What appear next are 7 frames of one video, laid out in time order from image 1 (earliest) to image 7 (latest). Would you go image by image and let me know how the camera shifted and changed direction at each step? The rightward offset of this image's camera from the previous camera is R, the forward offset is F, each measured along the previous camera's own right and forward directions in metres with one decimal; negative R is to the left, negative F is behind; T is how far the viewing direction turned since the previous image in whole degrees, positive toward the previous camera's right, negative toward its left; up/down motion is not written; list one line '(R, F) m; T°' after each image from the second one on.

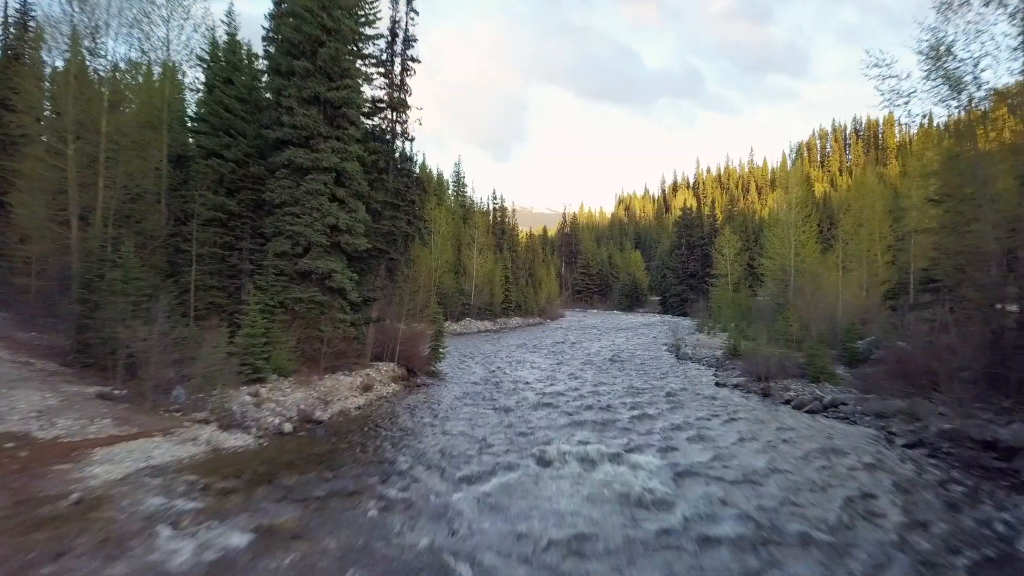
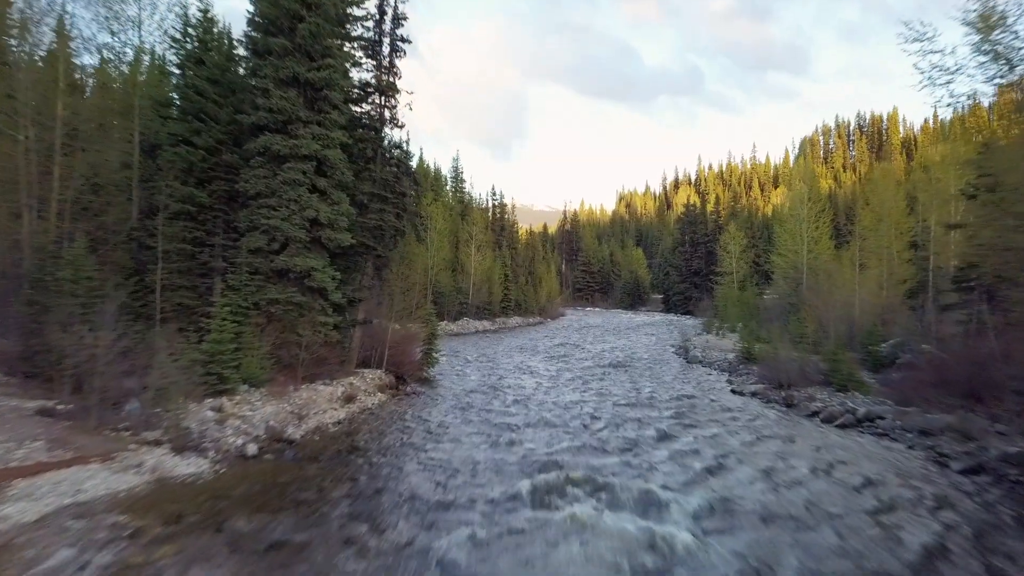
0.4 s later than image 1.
(0.0, +1.4) m; 0°
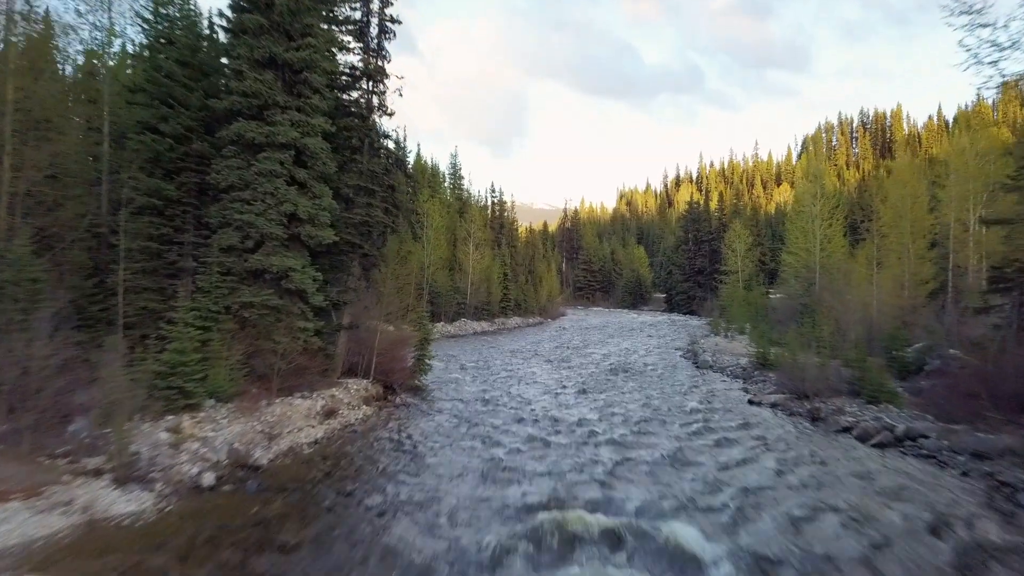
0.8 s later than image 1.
(0.0, +1.2) m; 0°
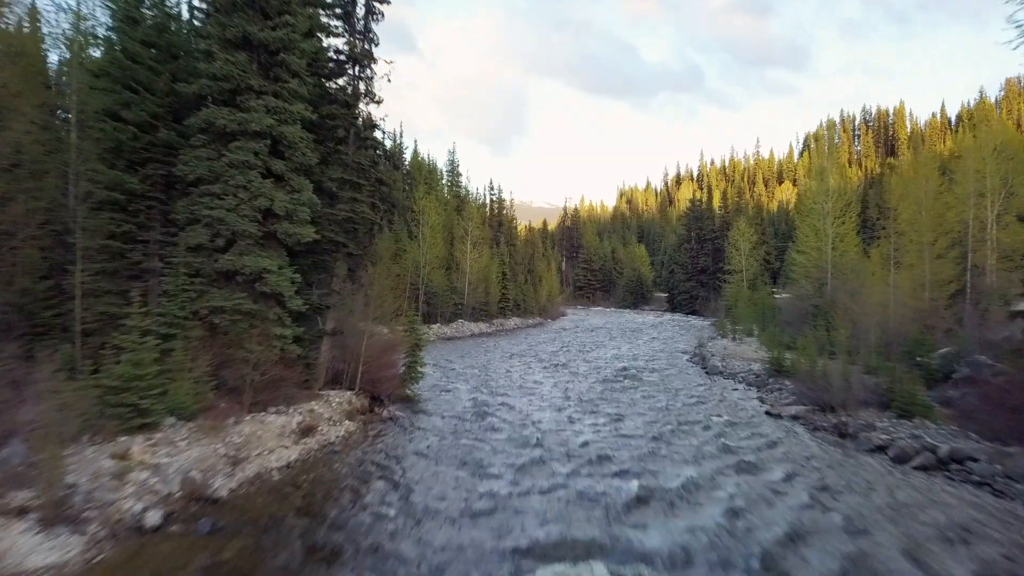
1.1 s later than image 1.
(0.0, +1.1) m; 0°
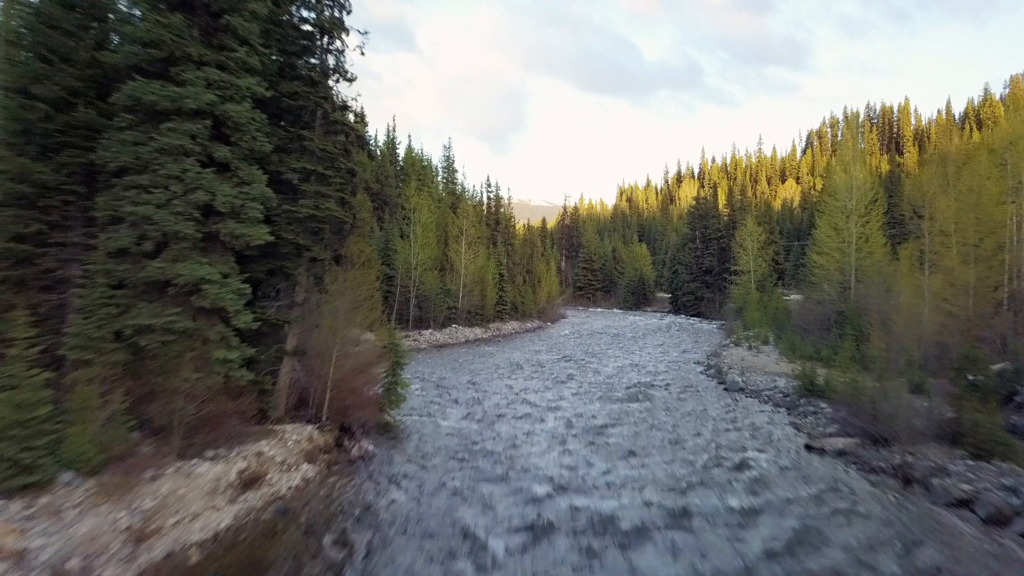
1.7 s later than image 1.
(0.0, +2.0) m; 0°
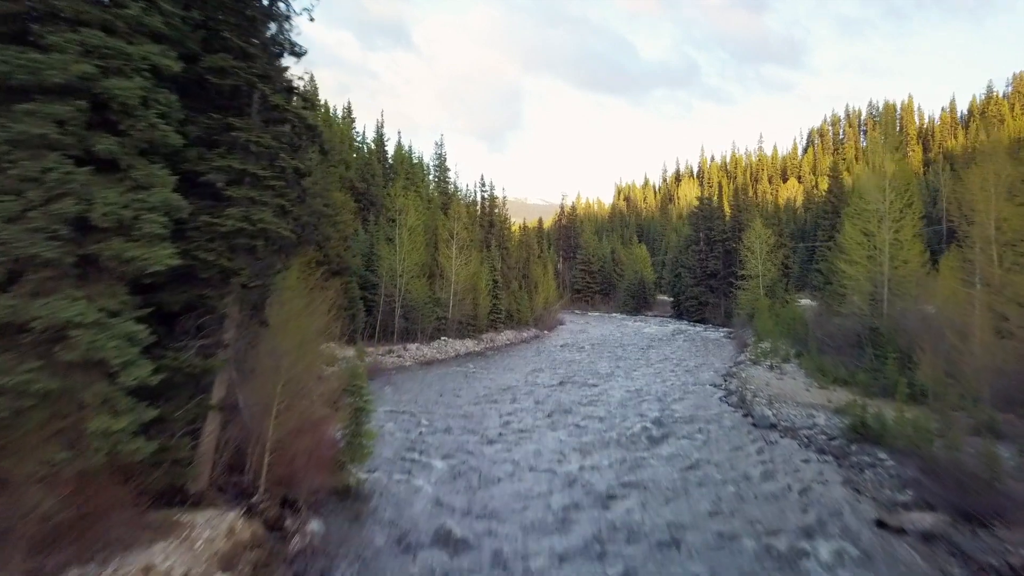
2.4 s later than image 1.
(0.0, +2.5) m; 0°
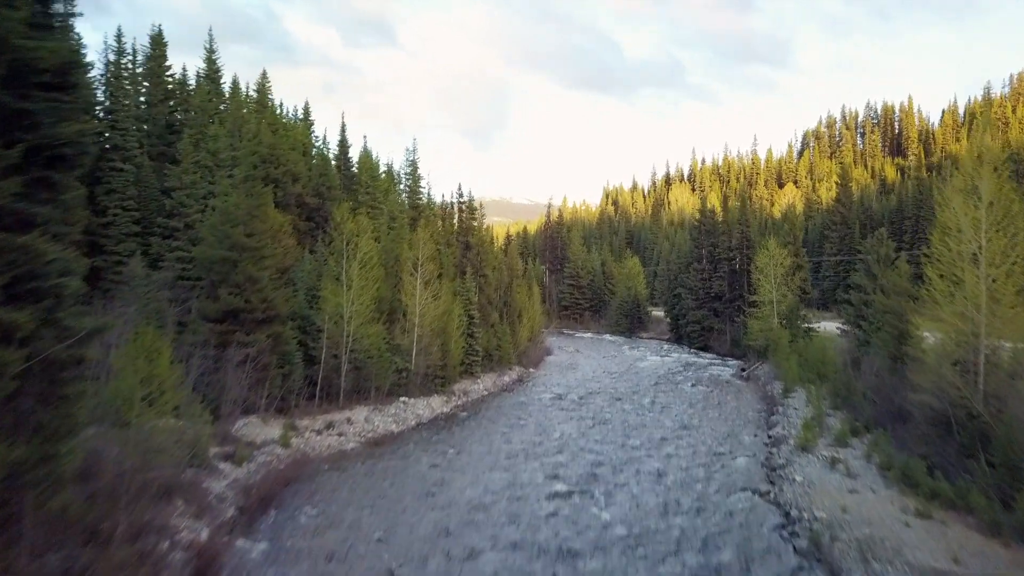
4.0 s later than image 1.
(+0.2, +5.6) m; +1°
